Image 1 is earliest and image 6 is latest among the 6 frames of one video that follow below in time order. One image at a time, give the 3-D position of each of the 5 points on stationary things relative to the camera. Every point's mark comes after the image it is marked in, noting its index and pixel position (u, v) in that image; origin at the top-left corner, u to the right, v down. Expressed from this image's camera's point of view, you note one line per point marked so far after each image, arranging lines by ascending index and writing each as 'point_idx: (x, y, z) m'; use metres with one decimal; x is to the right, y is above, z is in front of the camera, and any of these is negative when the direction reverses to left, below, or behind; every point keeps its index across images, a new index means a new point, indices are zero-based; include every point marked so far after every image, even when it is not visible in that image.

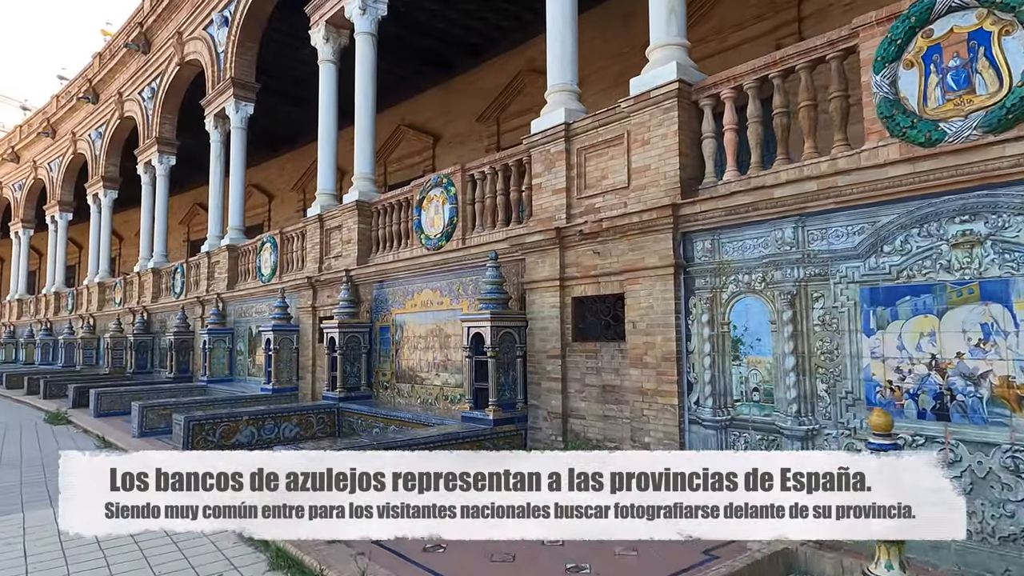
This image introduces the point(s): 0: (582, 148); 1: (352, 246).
0: (+0.7, +1.3, +6.0) m
1: (-2.4, +0.6, +9.3) m
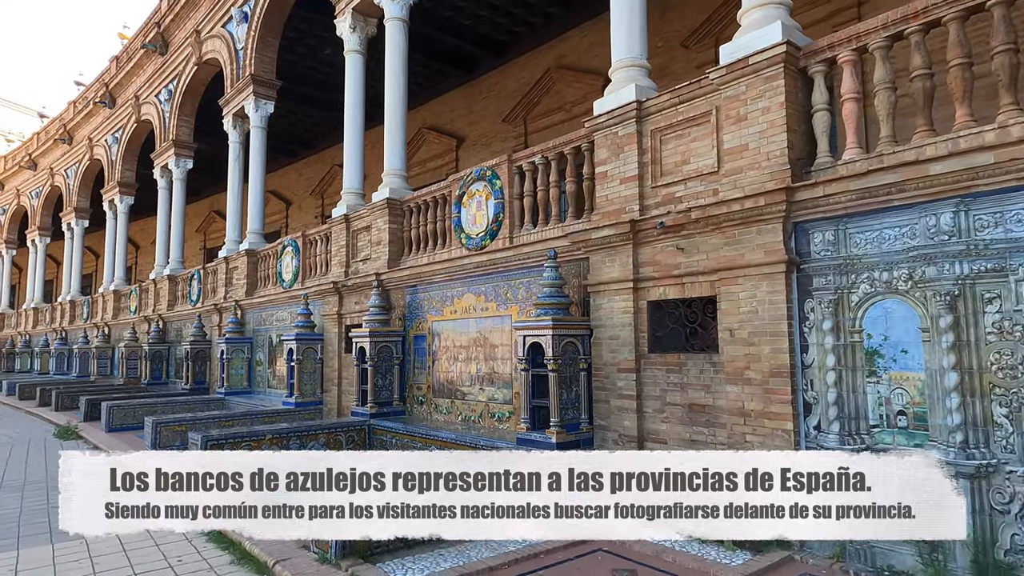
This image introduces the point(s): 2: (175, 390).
0: (+1.2, +1.3, +5.2) m
1: (-1.8, +0.5, +8.5) m
2: (-7.8, -2.4, +14.6) m
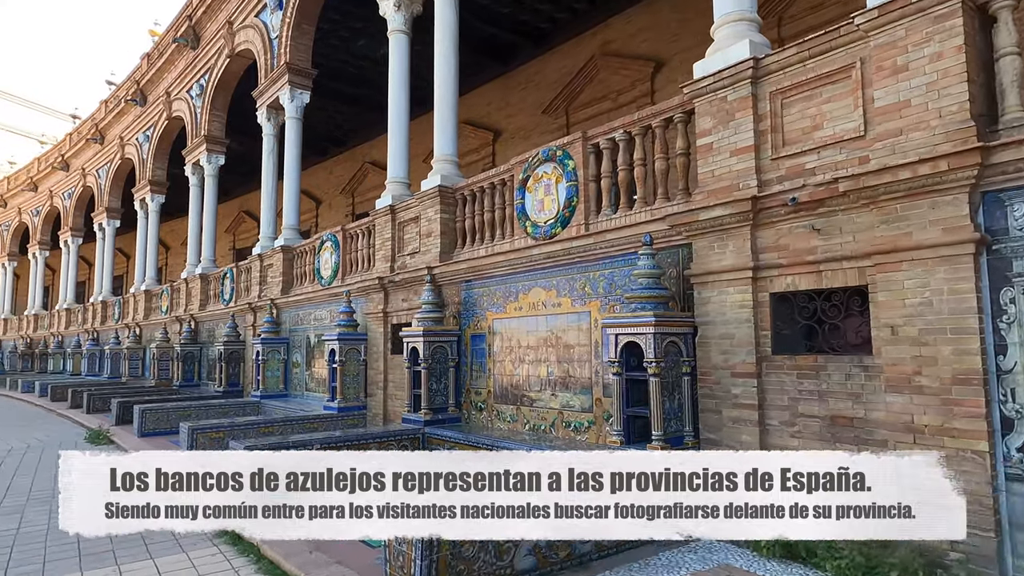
0: (+1.9, +1.4, +4.4) m
1: (-1.0, +0.6, +7.8) m
2: (-6.8, -2.3, +14.1) m
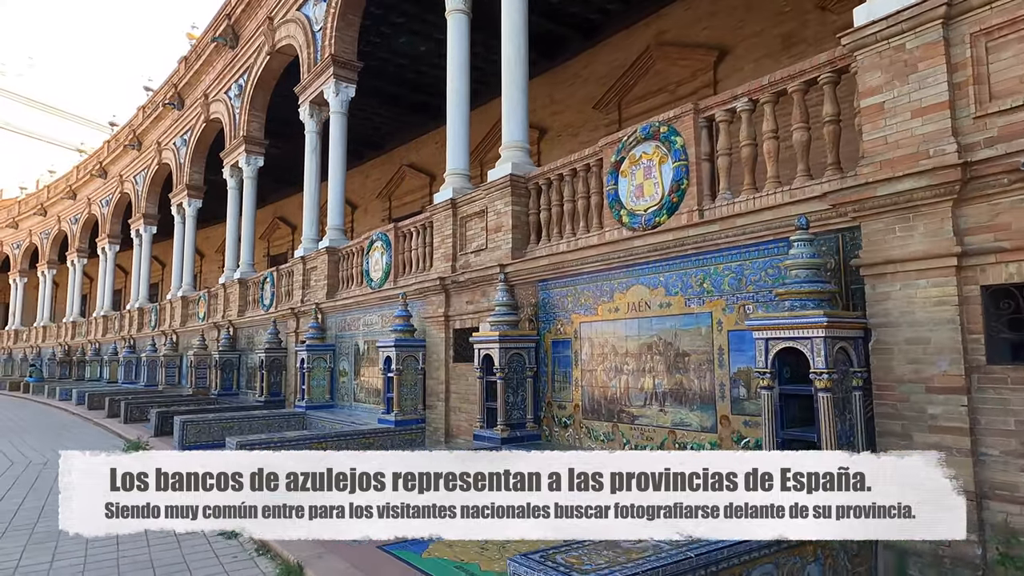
0: (+2.6, +1.4, +3.5) m
1: (-0.1, +0.6, +7.0) m
2: (-5.7, -2.4, +13.5) m
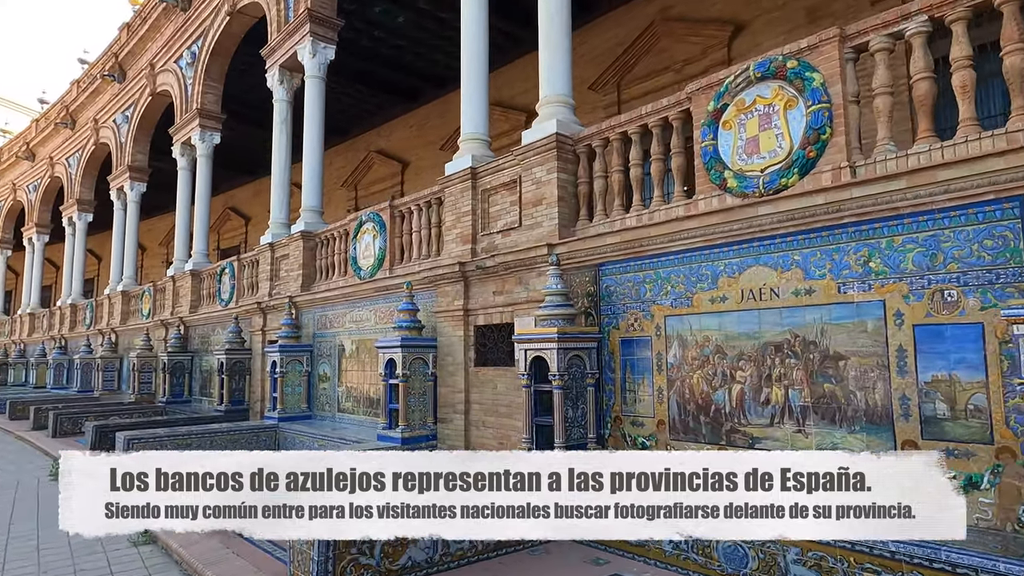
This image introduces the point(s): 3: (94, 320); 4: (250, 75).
0: (+3.3, +1.5, +2.4) m
1: (+0.3, +0.7, +5.7) m
2: (-5.8, -2.3, +11.7) m
3: (-13.1, -1.0, +19.6) m
4: (-6.6, +5.3, +15.7) m
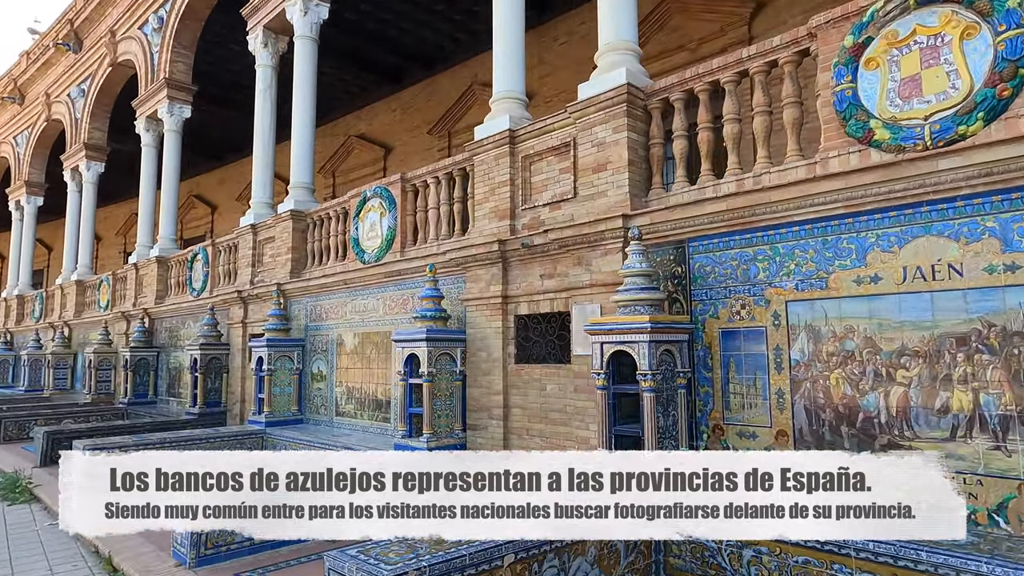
0: (+3.9, +1.6, +1.6) m
1: (+0.8, +0.9, +4.7) m
2: (-5.7, -2.1, +10.4) m
3: (-13.4, -0.7, +17.9) m
4: (-6.6, +5.6, +14.3) m
